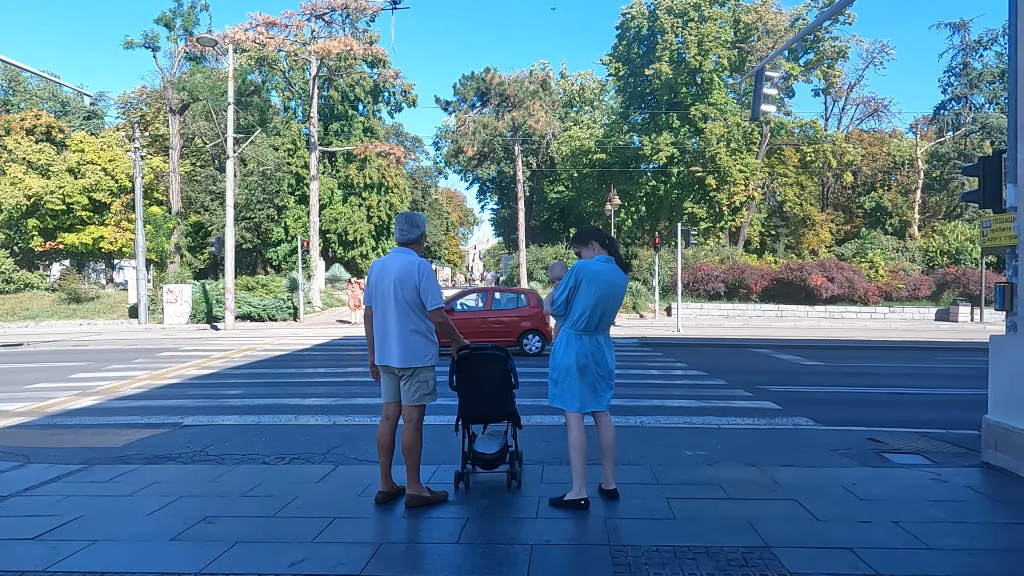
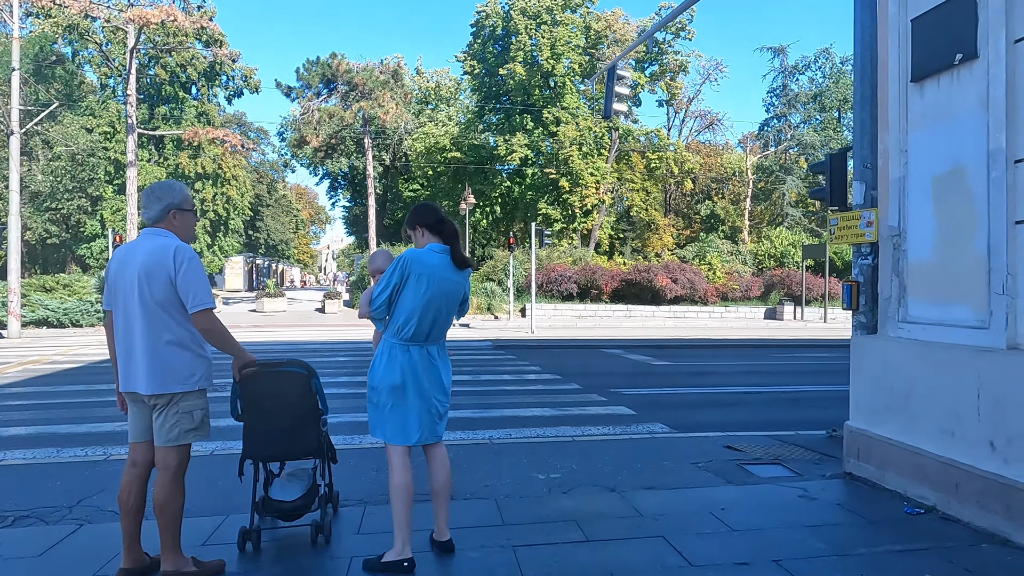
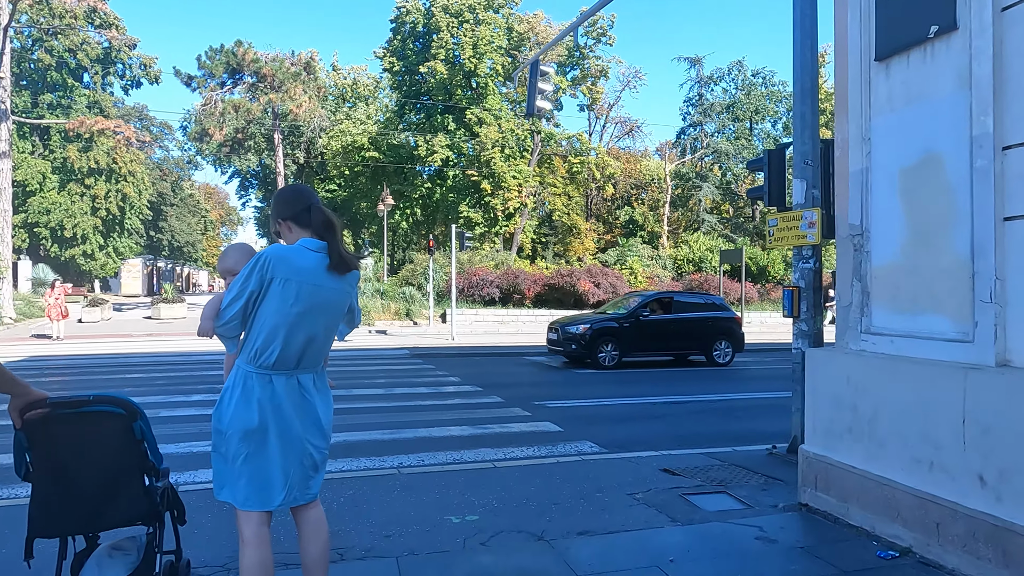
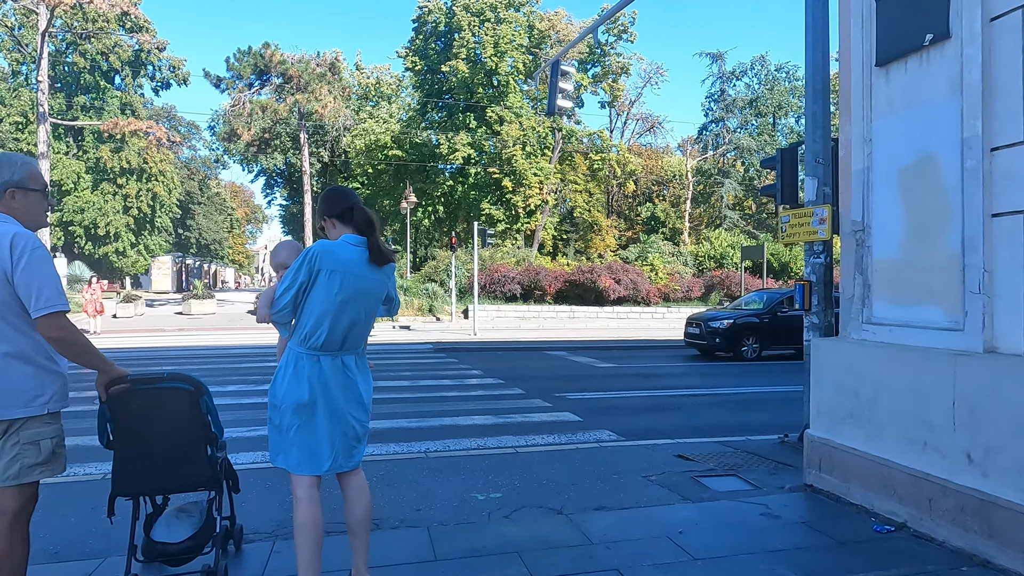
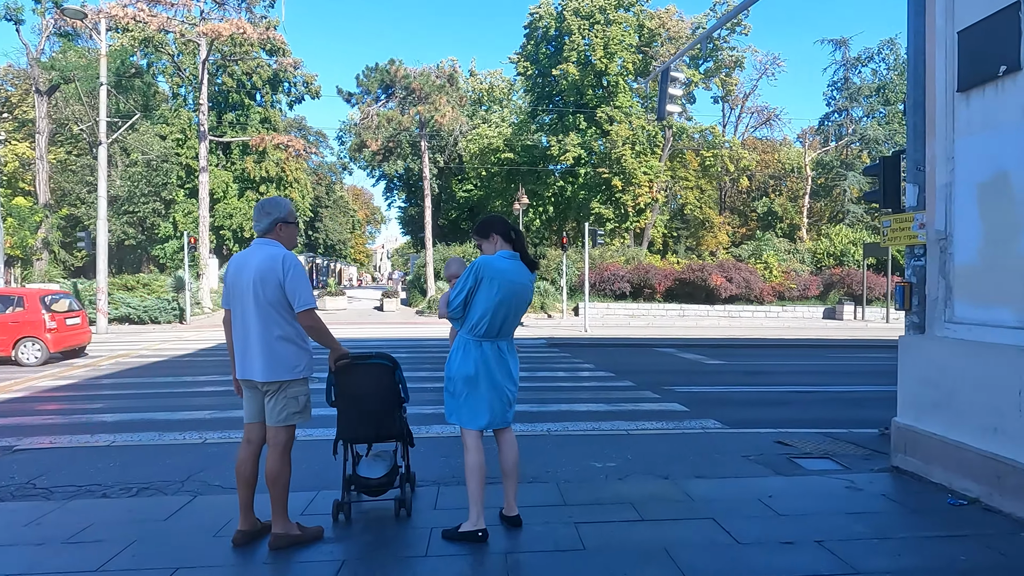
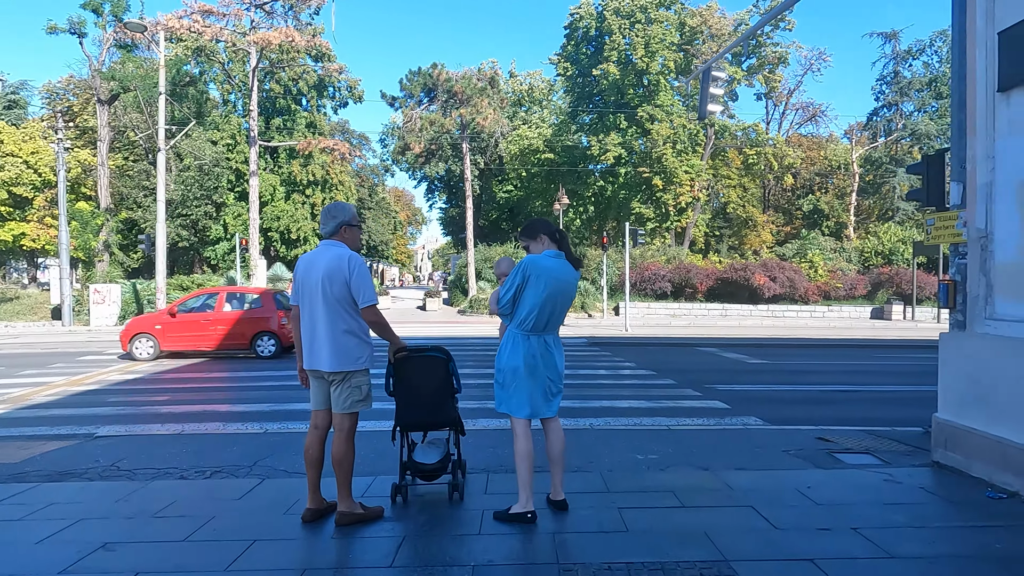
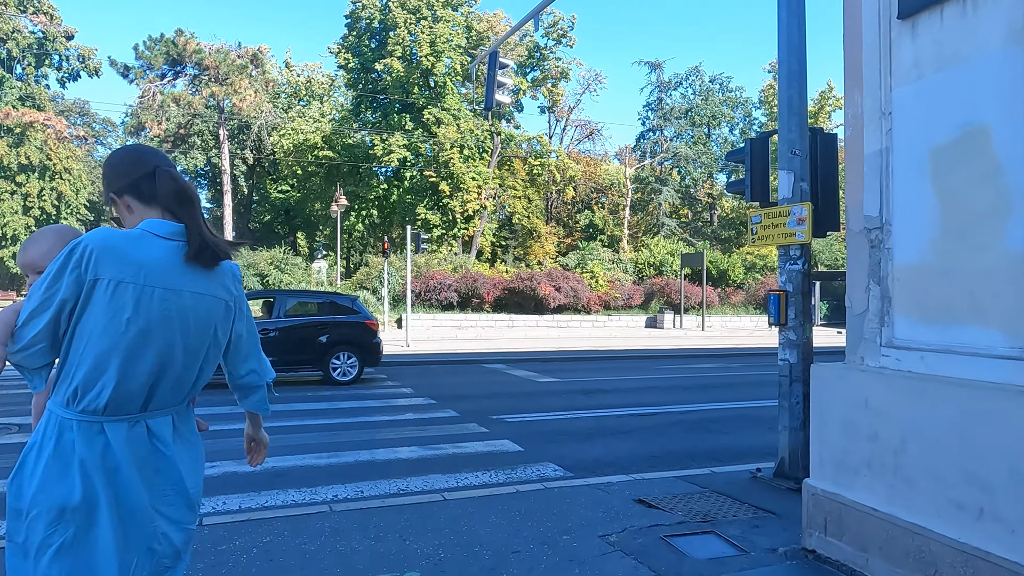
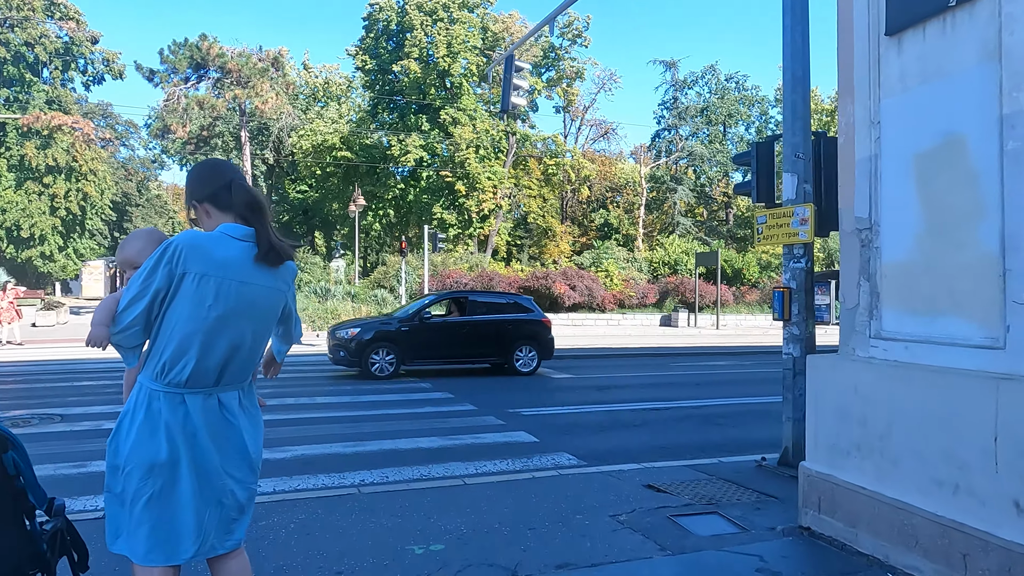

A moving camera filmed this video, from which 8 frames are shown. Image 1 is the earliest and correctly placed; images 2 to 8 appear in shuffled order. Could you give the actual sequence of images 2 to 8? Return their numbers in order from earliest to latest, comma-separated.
6, 5, 2, 4, 3, 8, 7
